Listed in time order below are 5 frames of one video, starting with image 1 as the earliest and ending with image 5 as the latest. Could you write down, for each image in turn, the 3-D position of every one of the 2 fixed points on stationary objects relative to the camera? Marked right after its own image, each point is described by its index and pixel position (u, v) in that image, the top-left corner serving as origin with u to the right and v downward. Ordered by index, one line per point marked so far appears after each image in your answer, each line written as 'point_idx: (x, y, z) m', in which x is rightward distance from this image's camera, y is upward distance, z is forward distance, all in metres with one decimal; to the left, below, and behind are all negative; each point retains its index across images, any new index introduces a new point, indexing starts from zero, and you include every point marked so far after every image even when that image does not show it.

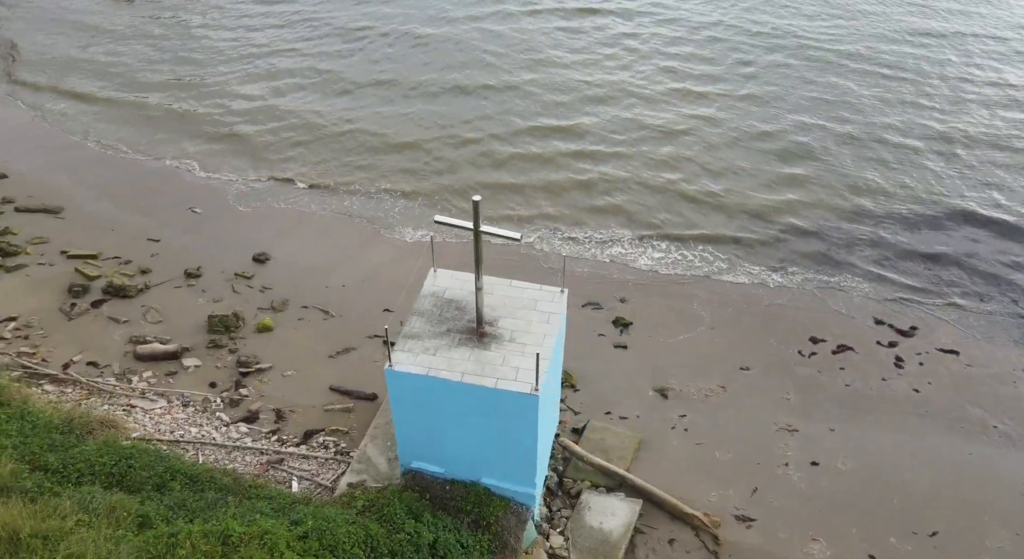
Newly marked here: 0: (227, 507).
0: (-3.1, -2.5, +8.2) m
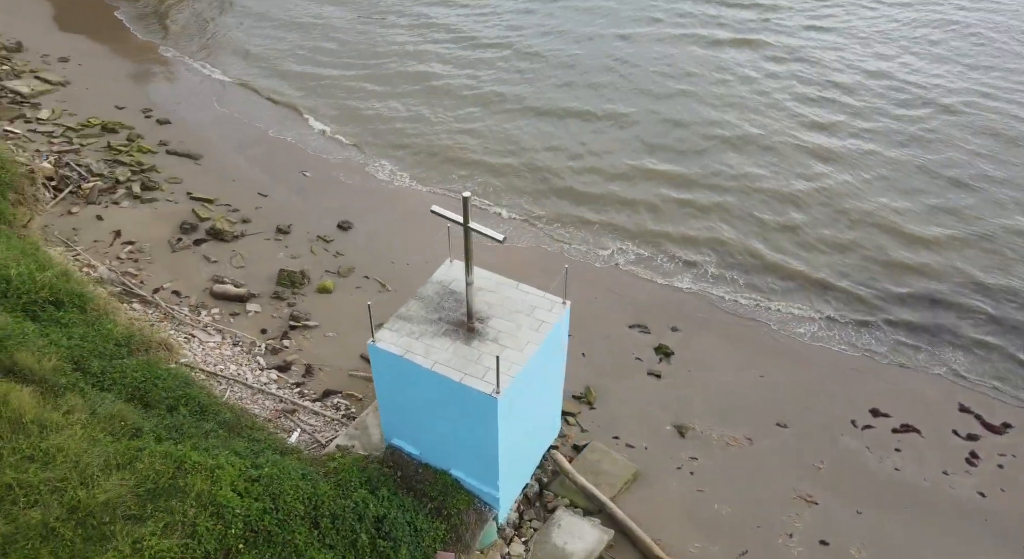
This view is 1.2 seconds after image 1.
0: (-3.6, -1.9, +9.0) m
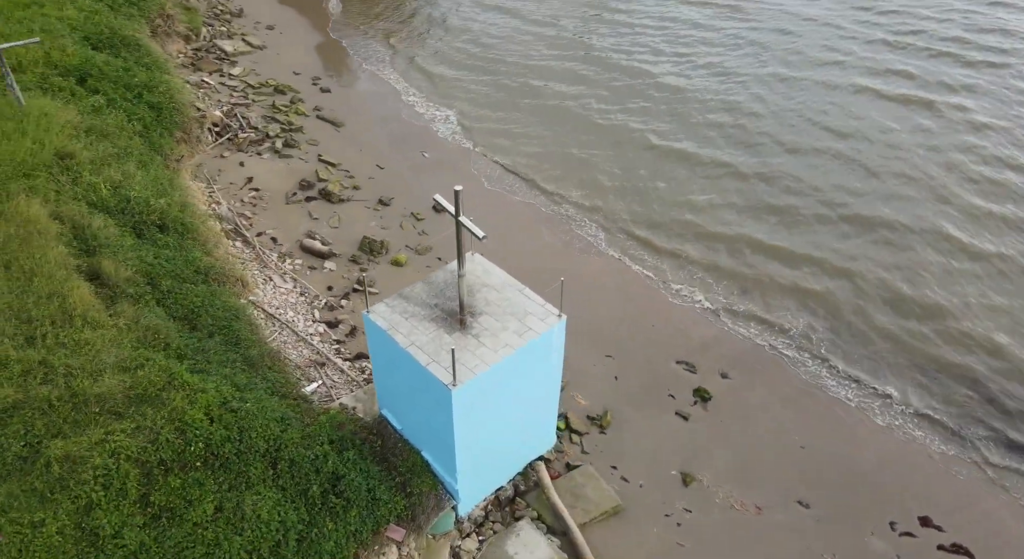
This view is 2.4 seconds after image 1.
0: (-3.9, -1.2, +10.0) m
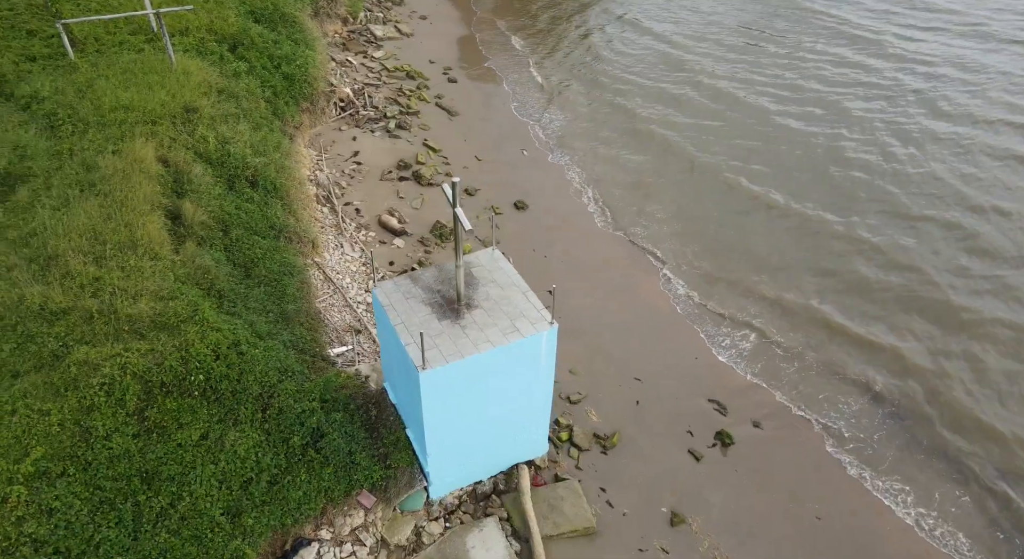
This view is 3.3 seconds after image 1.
0: (-3.8, -0.5, +10.9) m
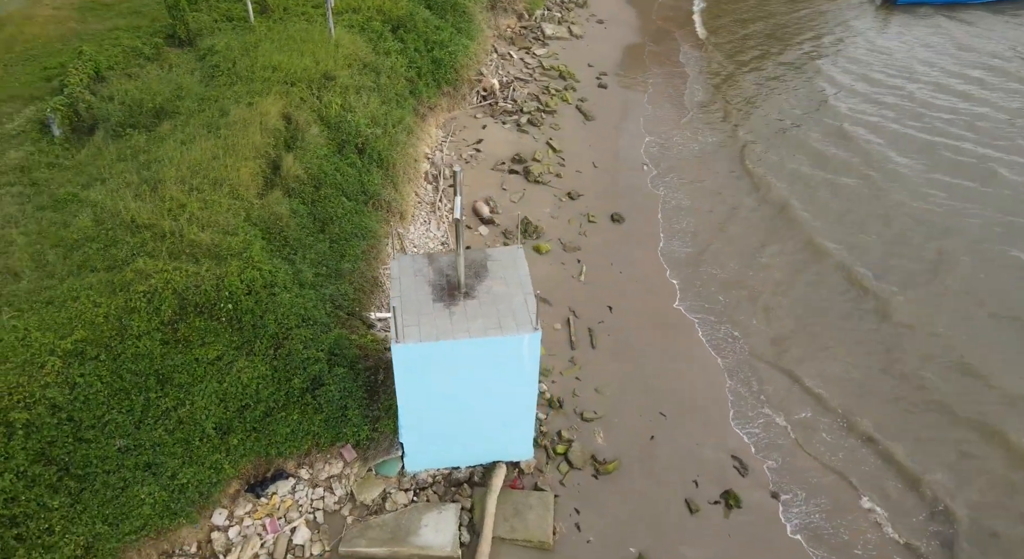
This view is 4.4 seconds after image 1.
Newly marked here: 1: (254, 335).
0: (-3.3, +0.2, +12.0) m
1: (-3.6, -0.7, +10.6) m
